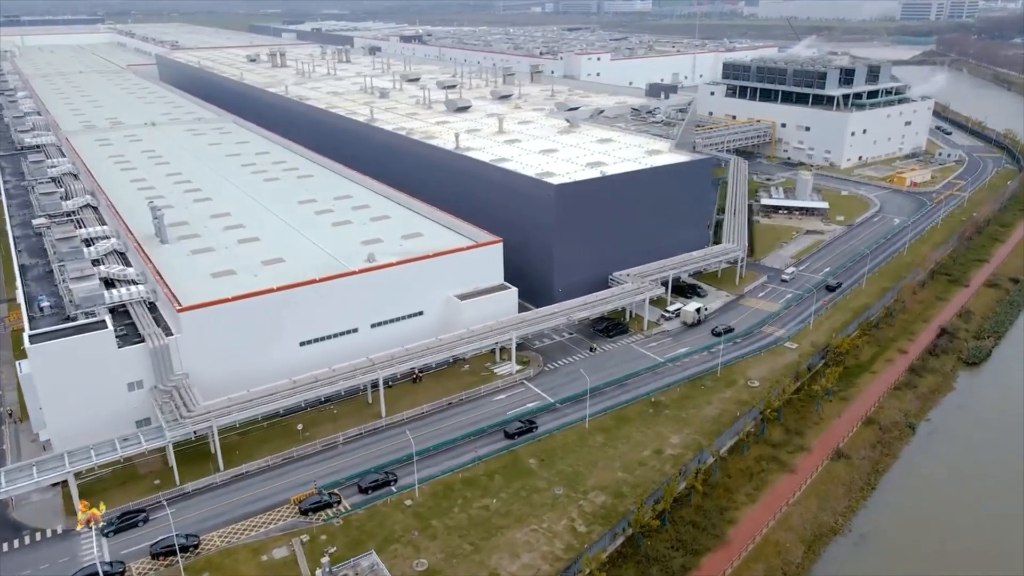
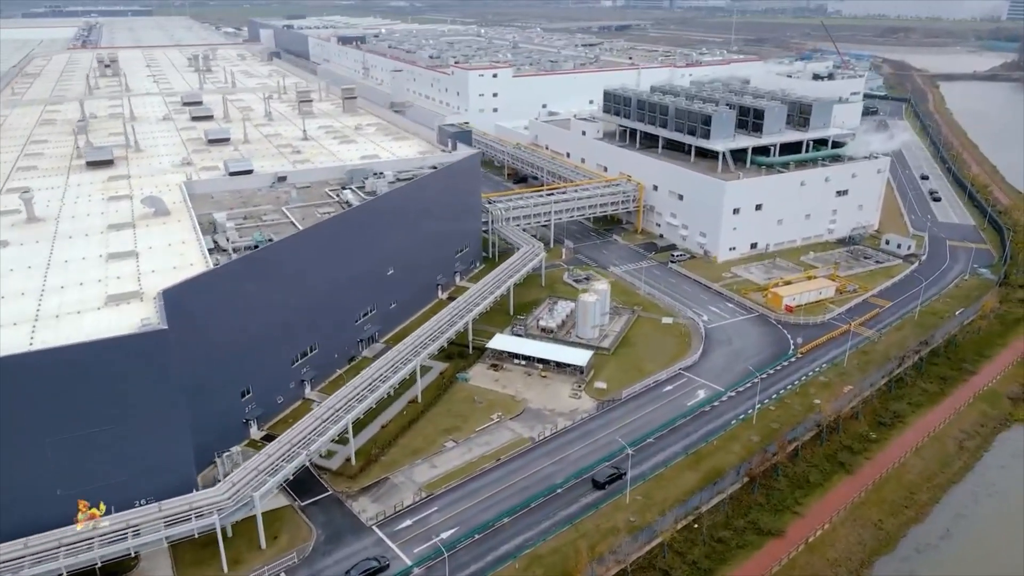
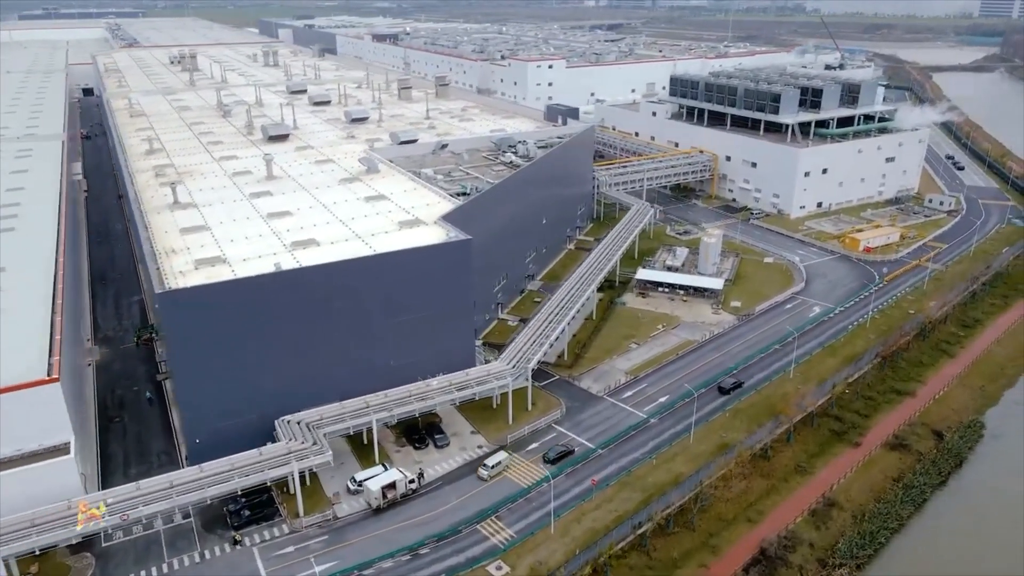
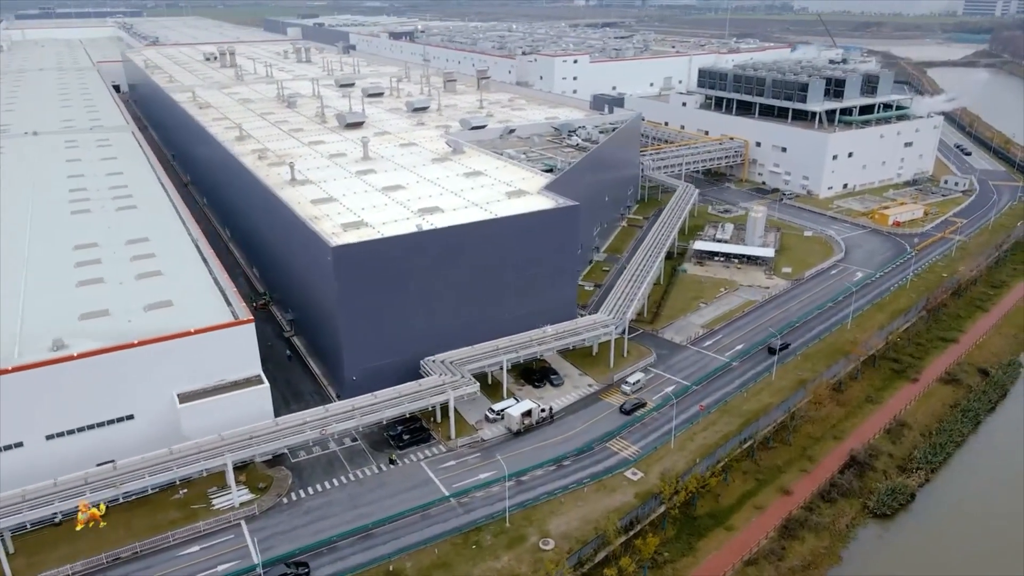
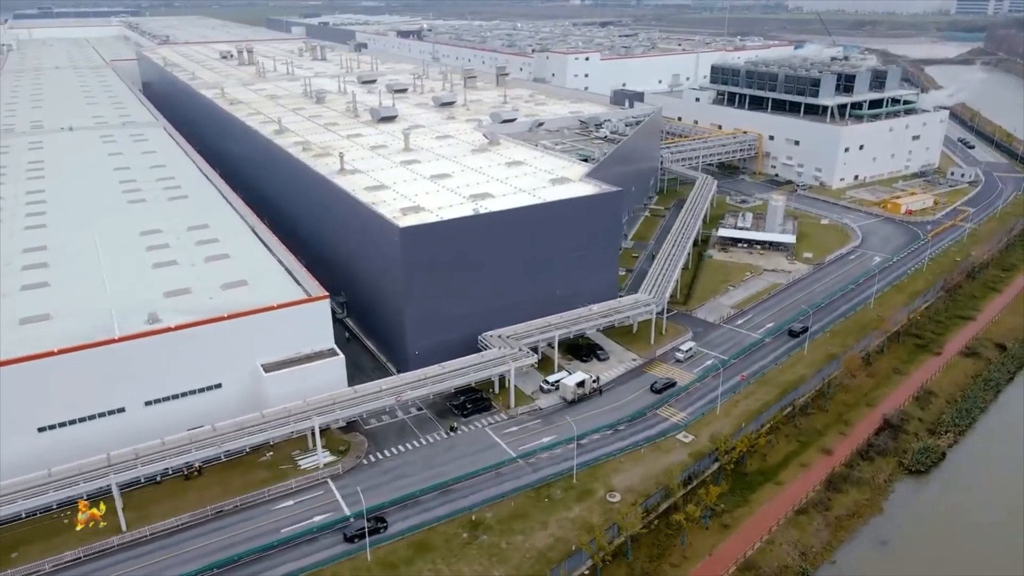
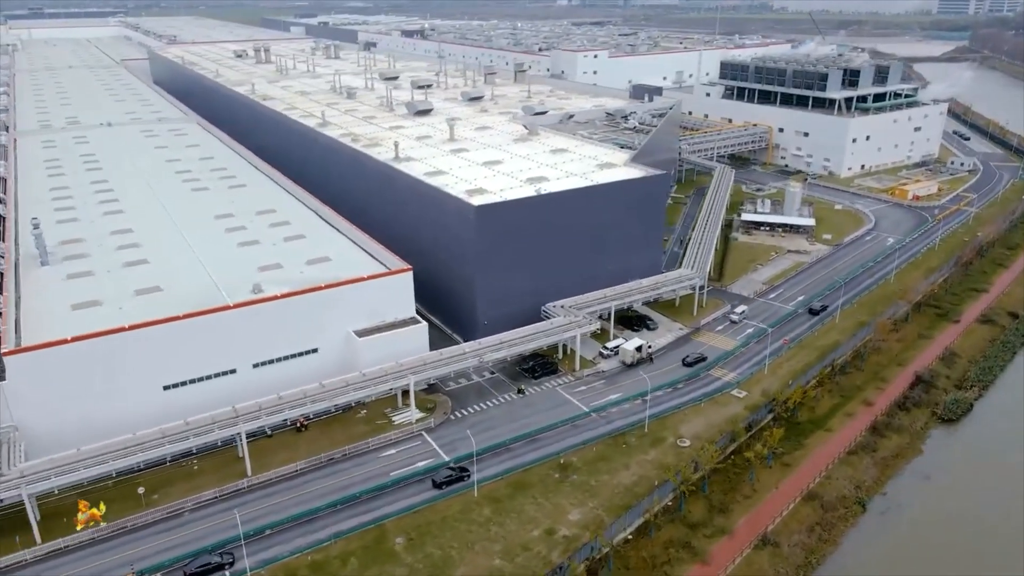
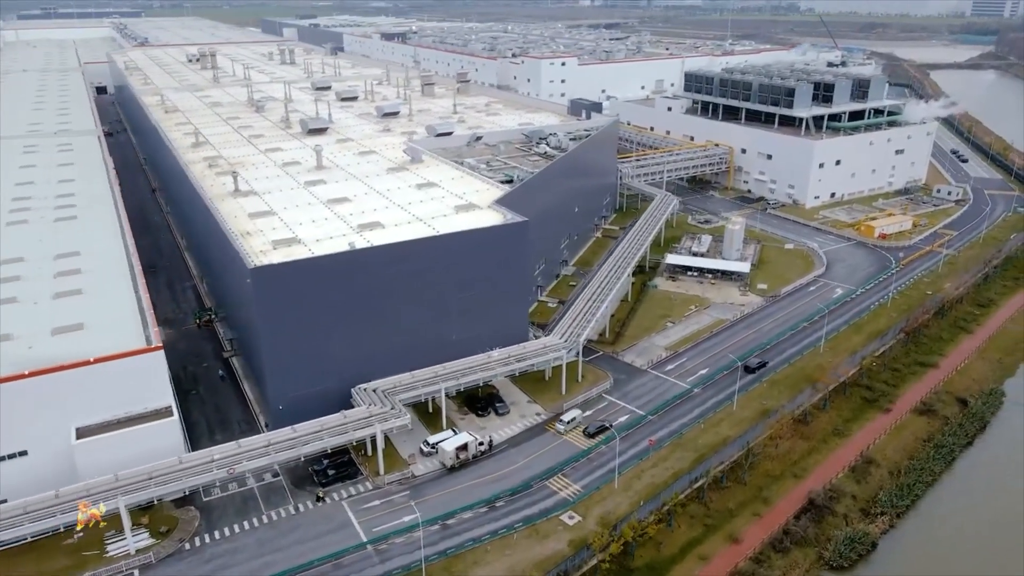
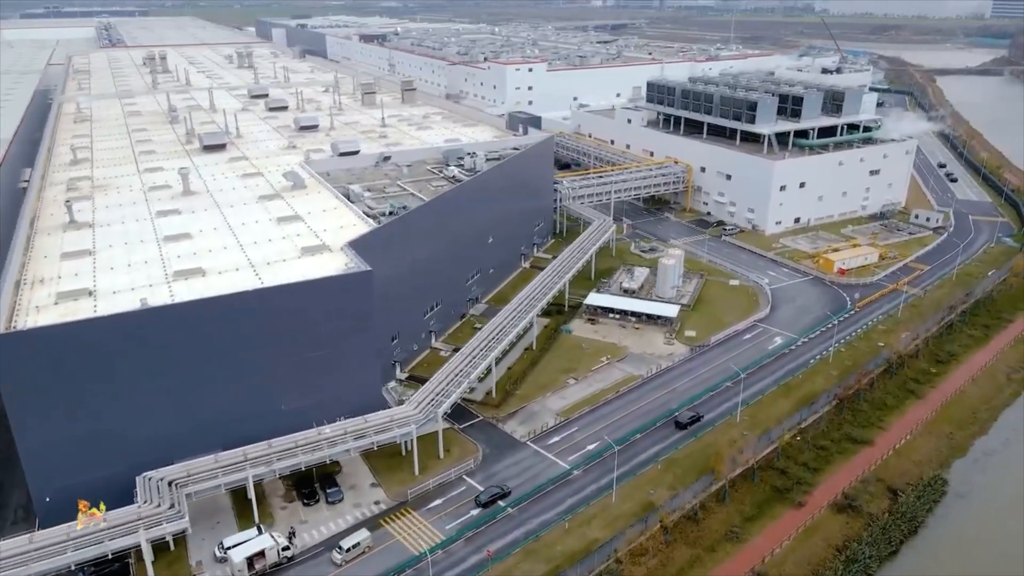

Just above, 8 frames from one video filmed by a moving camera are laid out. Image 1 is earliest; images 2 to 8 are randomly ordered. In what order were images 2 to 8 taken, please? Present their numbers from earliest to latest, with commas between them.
6, 5, 4, 7, 3, 8, 2
